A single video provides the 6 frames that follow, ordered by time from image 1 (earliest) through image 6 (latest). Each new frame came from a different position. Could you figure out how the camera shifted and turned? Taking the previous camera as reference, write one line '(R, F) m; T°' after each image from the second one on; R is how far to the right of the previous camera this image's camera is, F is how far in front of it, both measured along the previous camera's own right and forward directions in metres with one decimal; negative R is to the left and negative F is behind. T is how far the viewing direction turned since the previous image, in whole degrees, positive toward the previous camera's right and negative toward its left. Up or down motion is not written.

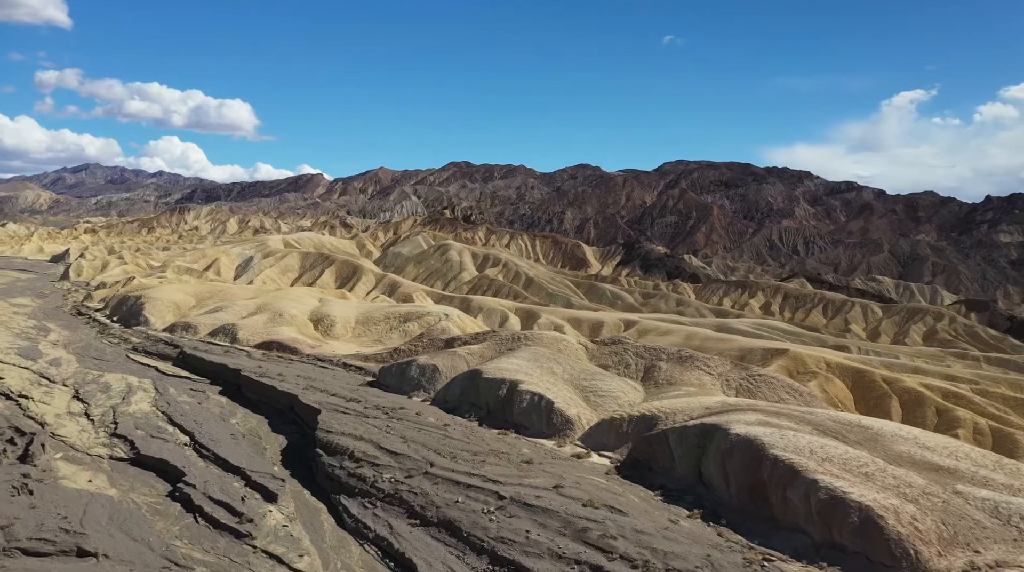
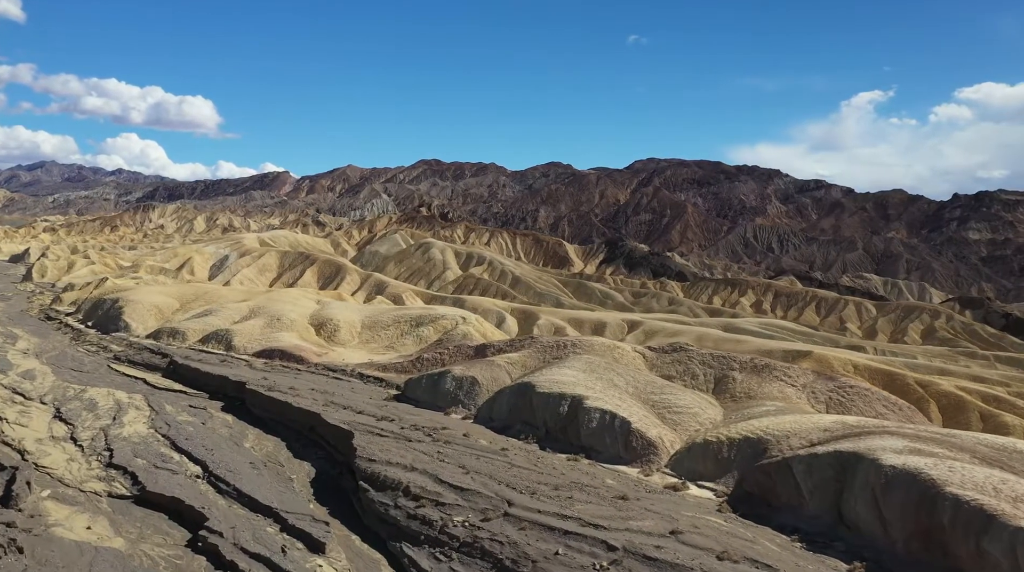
(-3.8, +5.8) m; +2°
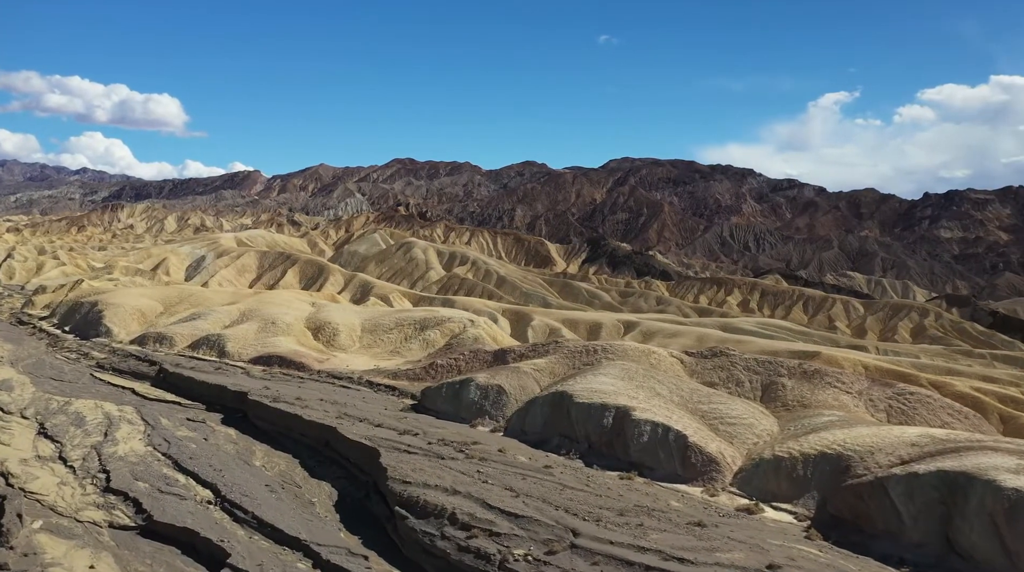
(-2.4, +3.3) m; +2°
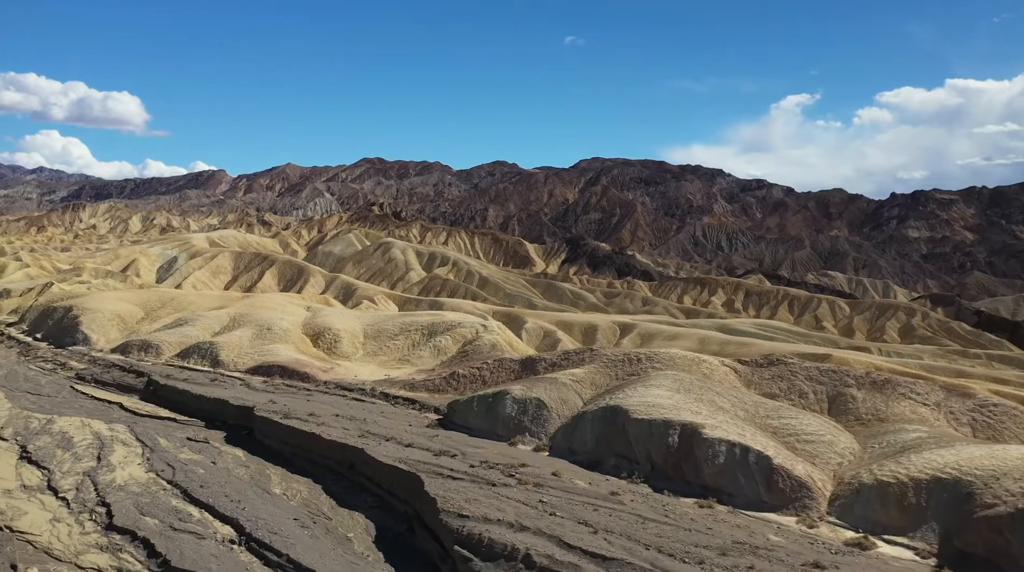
(-2.8, +3.8) m; +2°
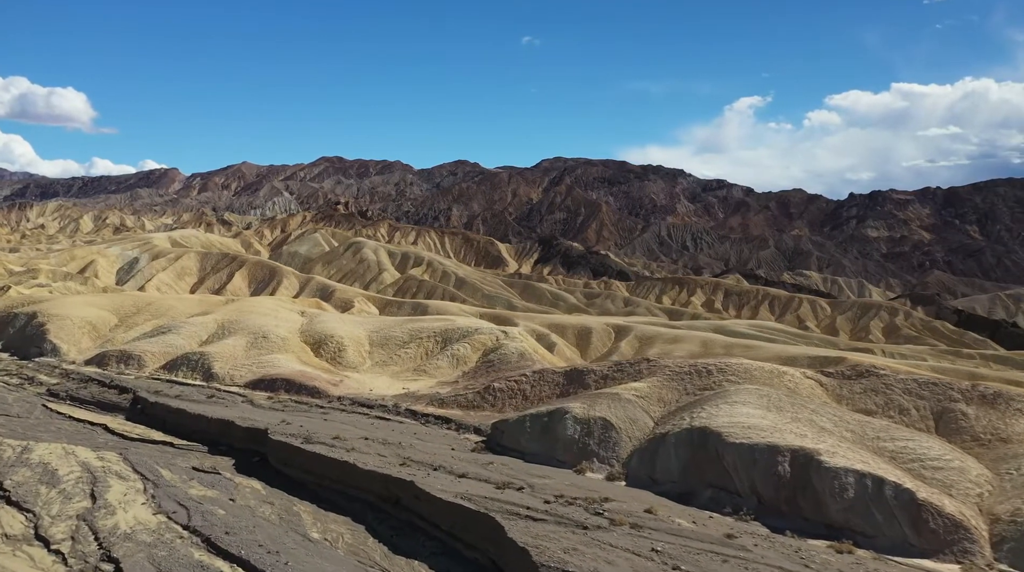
(-3.4, +4.7) m; +3°
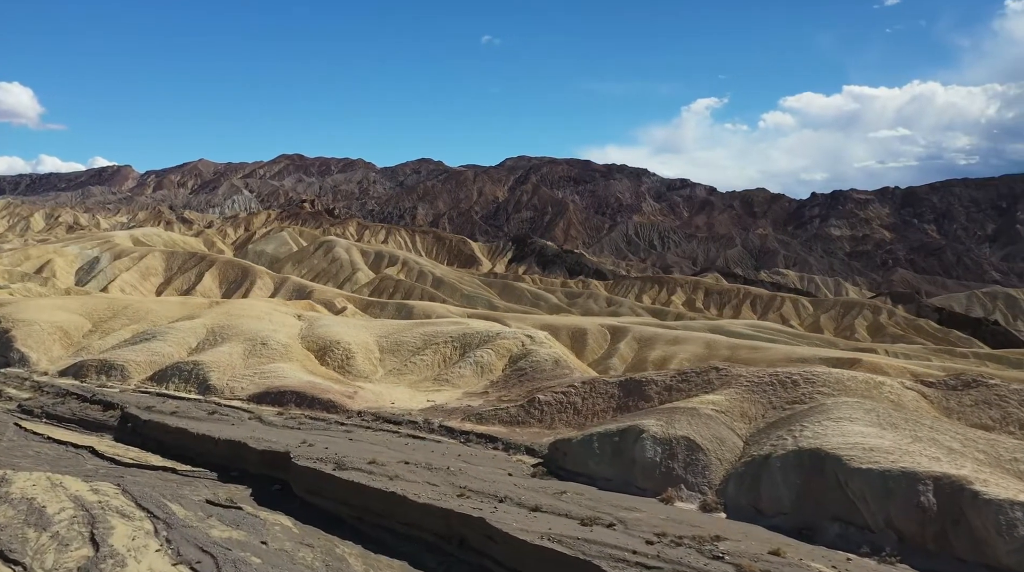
(-3.0, +4.3) m; +3°
